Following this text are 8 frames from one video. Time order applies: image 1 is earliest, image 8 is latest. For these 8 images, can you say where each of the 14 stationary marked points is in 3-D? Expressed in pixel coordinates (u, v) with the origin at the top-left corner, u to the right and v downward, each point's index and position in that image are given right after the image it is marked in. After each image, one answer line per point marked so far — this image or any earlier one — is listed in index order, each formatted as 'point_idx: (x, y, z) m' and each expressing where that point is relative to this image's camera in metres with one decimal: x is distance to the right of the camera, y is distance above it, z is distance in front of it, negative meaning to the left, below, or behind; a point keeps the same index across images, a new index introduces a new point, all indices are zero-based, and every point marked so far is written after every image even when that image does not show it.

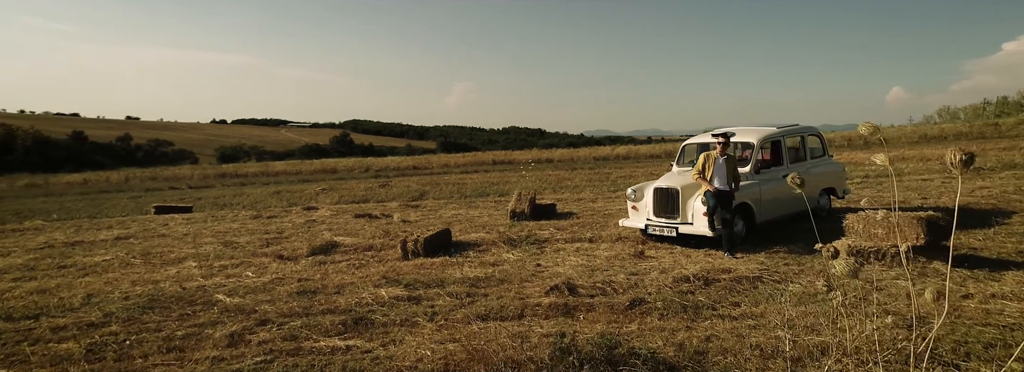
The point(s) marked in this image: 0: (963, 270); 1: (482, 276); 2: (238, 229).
0: (+4.3, -0.8, +5.6) m
1: (-0.3, -1.0, +6.4) m
2: (-5.1, -0.8, +11.3) m
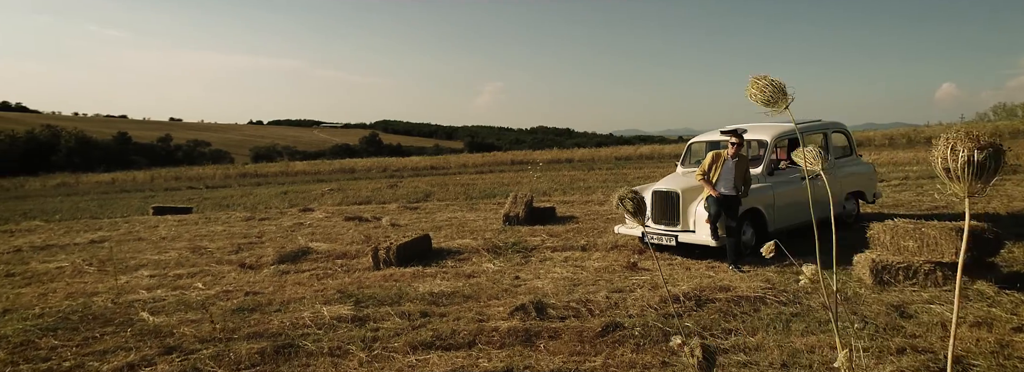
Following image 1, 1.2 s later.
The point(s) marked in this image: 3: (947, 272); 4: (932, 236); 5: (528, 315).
0: (+4.0, -0.8, +4.8) m
1: (-0.6, -1.0, +5.7) m
2: (-5.2, -0.9, +10.8) m
3: (+3.7, -0.7, +5.1) m
4: (+3.7, -0.4, +5.3) m
5: (+0.1, -1.0, +4.7) m
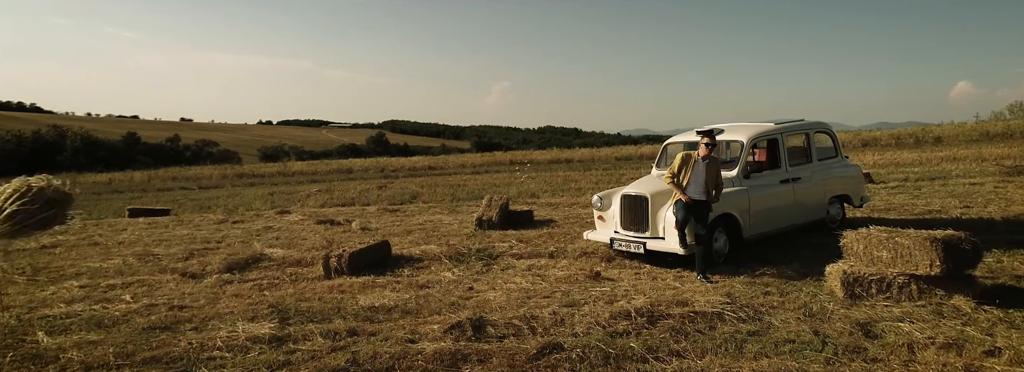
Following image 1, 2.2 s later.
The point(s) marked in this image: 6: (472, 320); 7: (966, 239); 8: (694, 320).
0: (+3.5, -0.9, +4.4) m
1: (-1.1, -1.1, +5.3) m
2: (-5.7, -0.9, +10.4) m
3: (+3.2, -0.8, +4.7) m
4: (+3.2, -0.5, +4.9) m
5: (-0.3, -1.1, +4.3) m
6: (-0.3, -1.0, +4.5) m
7: (+3.5, -0.4, +4.7) m
8: (+1.4, -1.0, +4.5) m
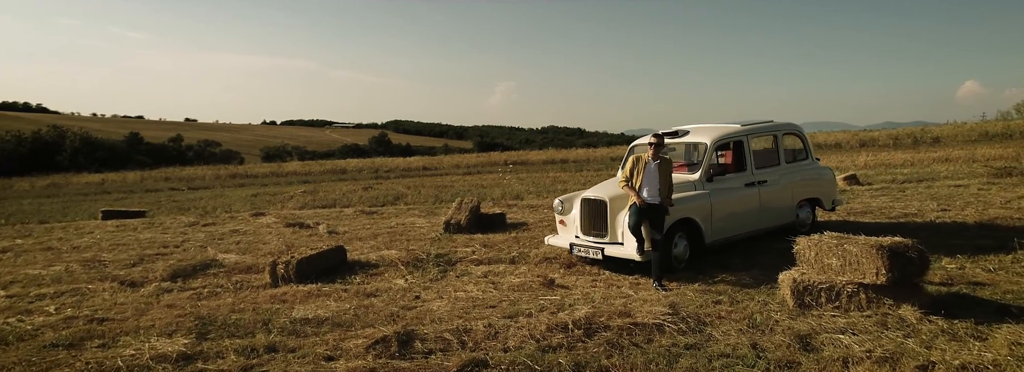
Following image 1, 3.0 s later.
0: (+3.0, -0.9, +4.1) m
1: (-1.6, -1.1, +5.1) m
2: (-6.2, -1.0, +10.2) m
3: (+2.7, -0.8, +4.5) m
4: (+2.7, -0.5, +4.7) m
5: (-0.8, -1.1, +4.0) m
6: (-0.8, -1.1, +4.2) m
7: (+3.0, -0.5, +4.5) m
8: (+0.9, -1.1, +4.3) m
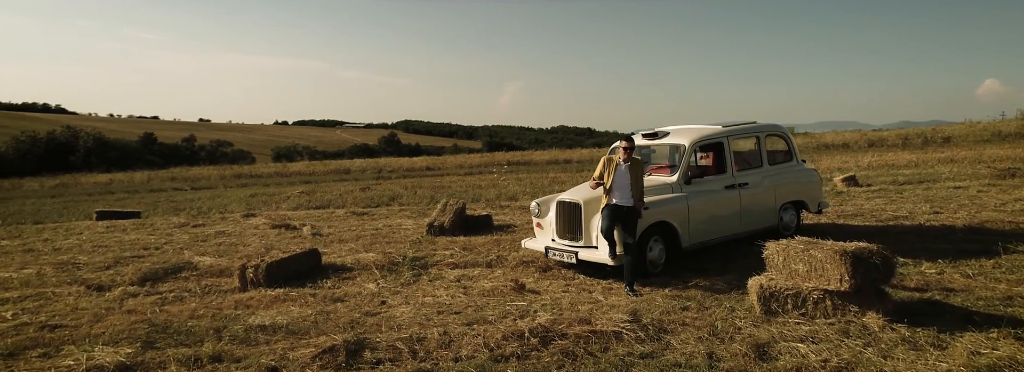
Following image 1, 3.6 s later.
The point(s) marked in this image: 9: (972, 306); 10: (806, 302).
0: (+2.6, -1.0, +4.0) m
1: (-1.9, -1.1, +5.0) m
2: (-6.5, -1.0, +10.2) m
3: (+2.4, -0.8, +4.4) m
4: (+2.4, -0.6, +4.5) m
5: (-1.2, -1.2, +3.9) m
6: (-1.1, -1.1, +4.1) m
7: (+2.7, -0.5, +4.3) m
8: (+0.5, -1.1, +4.2) m
9: (+3.6, -0.9, +4.6) m
10: (+2.2, -0.9, +4.5) m
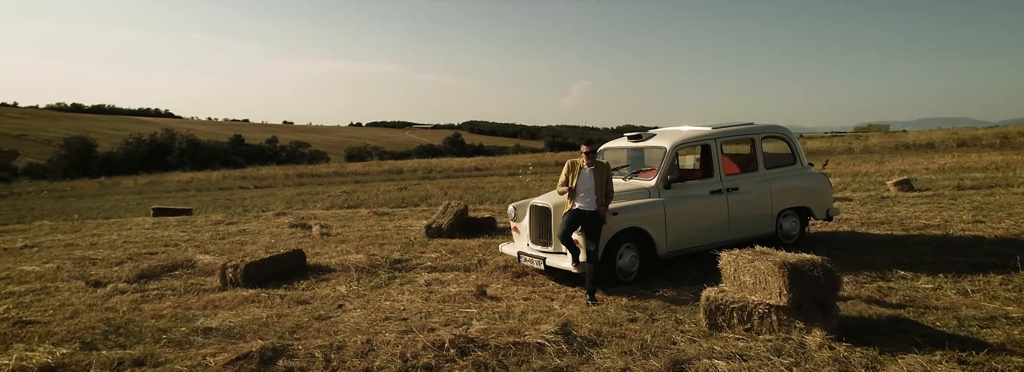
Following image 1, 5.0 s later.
0: (+2.0, -1.0, +3.7) m
1: (-2.4, -1.2, +5.1) m
2: (-6.4, -1.0, +10.7) m
3: (+1.8, -0.9, +4.1) m
4: (+1.8, -0.6, +4.2) m
5: (-1.8, -1.2, +4.0) m
6: (-1.7, -1.1, +4.2) m
7: (+2.1, -0.5, +4.0) m
8: (0.0, -1.2, +4.1) m
9: (+3.1, -1.0, +4.2) m
10: (+1.7, -0.9, +4.2) m
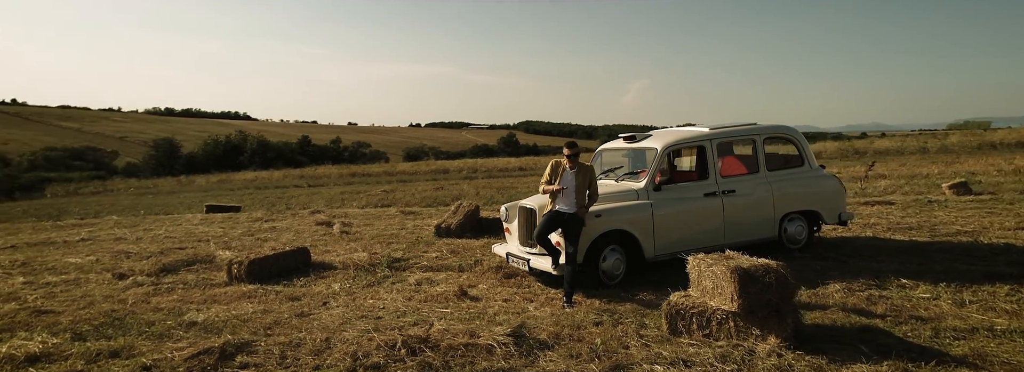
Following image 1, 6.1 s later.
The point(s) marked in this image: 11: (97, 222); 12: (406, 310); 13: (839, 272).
0: (+1.6, -1.0, +3.5) m
1: (-2.7, -1.2, +5.4) m
2: (-6.1, -1.0, +11.4) m
3: (+1.5, -0.9, +3.9) m
4: (+1.4, -0.6, +4.1) m
5: (-2.1, -1.2, +4.2) m
6: (-2.1, -1.1, +4.4) m
7: (+1.7, -0.6, +3.9) m
8: (-0.4, -1.2, +4.1) m
9: (+2.7, -1.0, +4.0) m
10: (+1.3, -1.0, +4.1) m
11: (-13.0, -1.1, +18.5) m
12: (-1.0, -1.1, +5.6) m
13: (+3.4, -0.9, +6.2) m
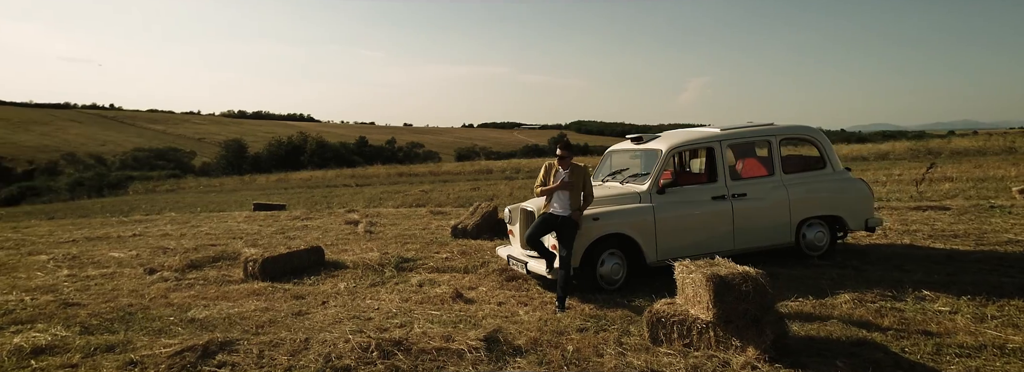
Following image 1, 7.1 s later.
0: (+1.4, -1.1, +3.4) m
1: (-2.7, -1.2, +5.6) m
2: (-5.7, -1.0, +11.8) m
3: (+1.3, -1.0, +3.8) m
4: (+1.2, -0.7, +3.9) m
5: (-2.3, -1.2, +4.4) m
6: (-2.2, -1.2, +4.5) m
7: (+1.5, -0.6, +3.7) m
8: (-0.6, -1.2, +4.1) m
9: (+2.5, -1.1, +3.7) m
10: (+1.1, -1.0, +3.9) m
11: (-11.9, -1.1, +19.5) m
12: (-1.0, -1.2, +5.6) m
13: (+3.4, -0.9, +5.8) m
